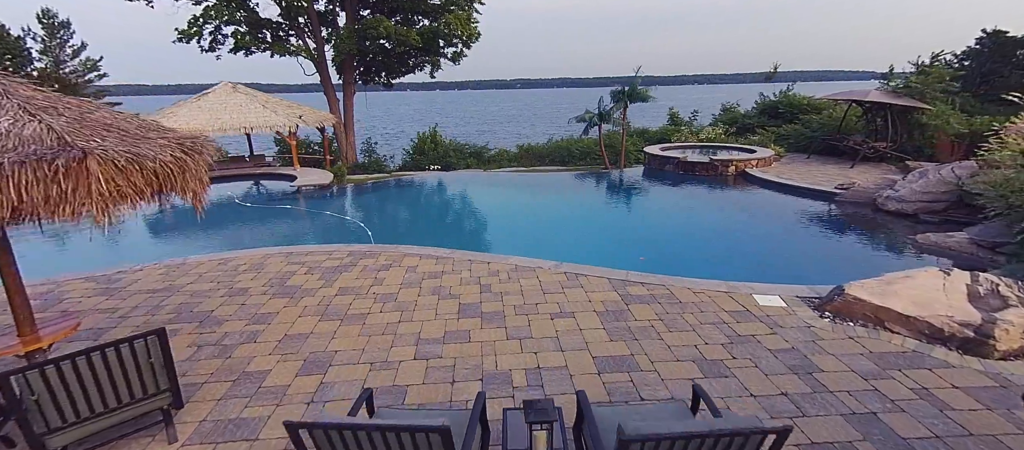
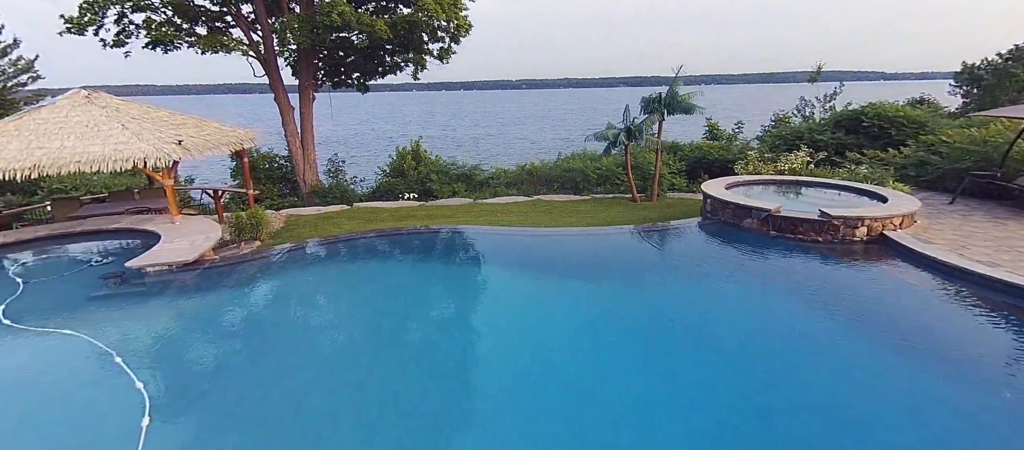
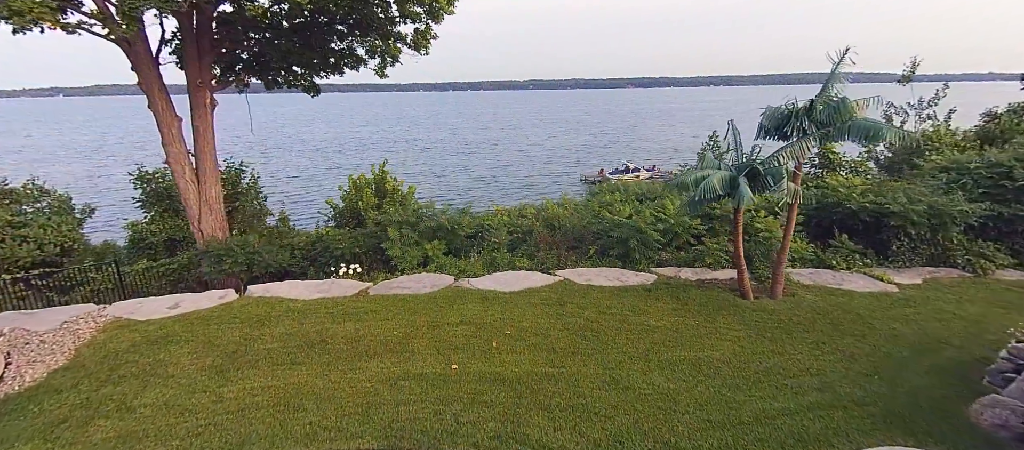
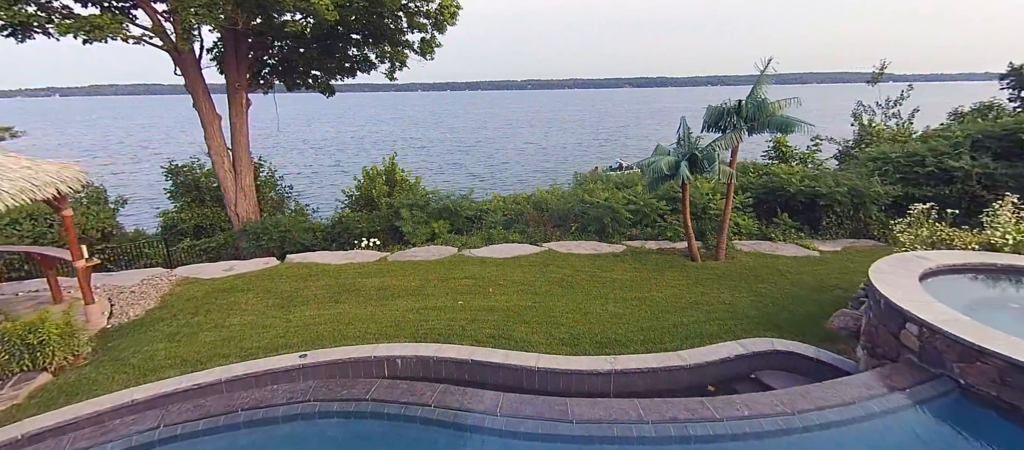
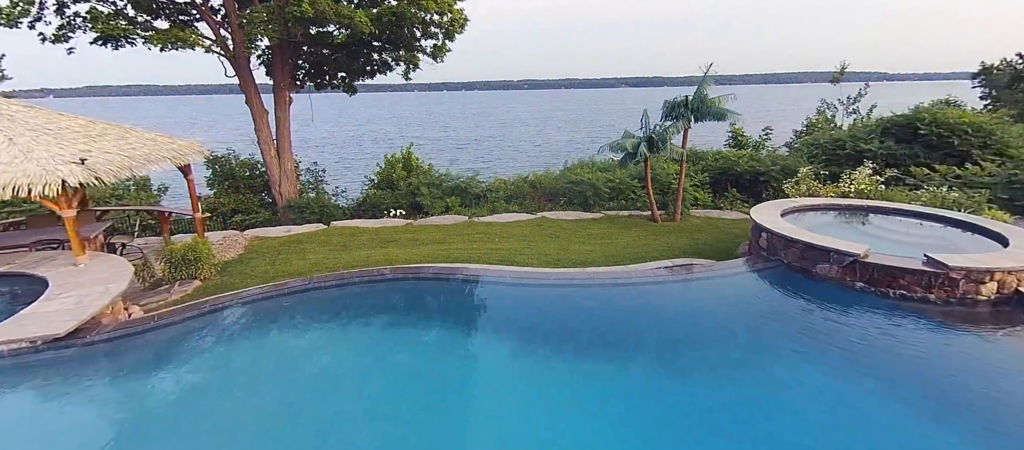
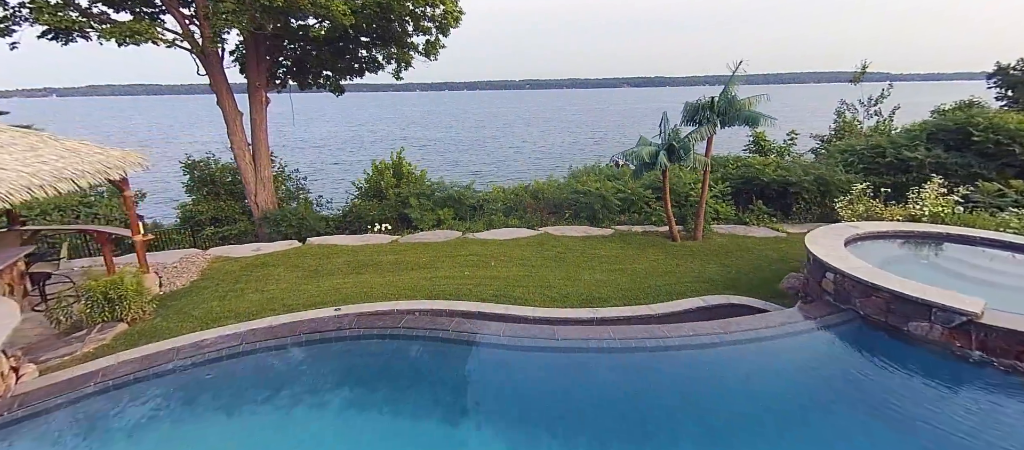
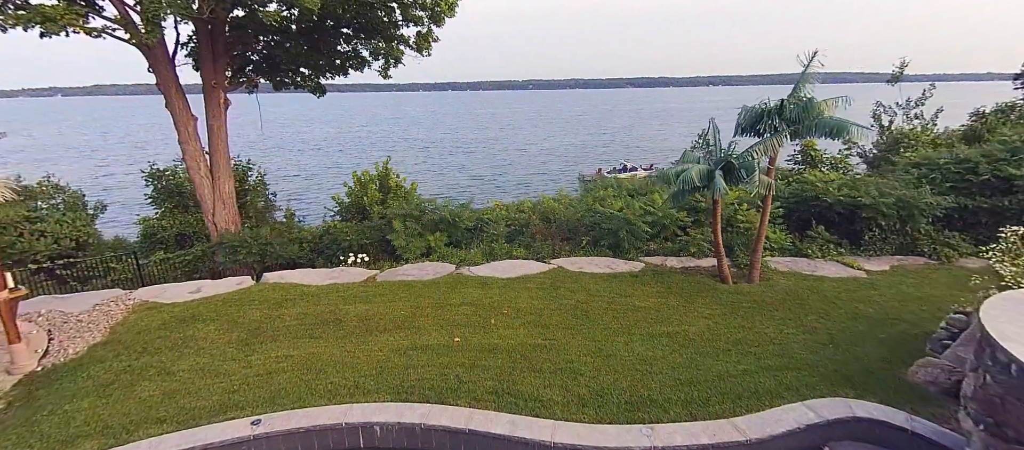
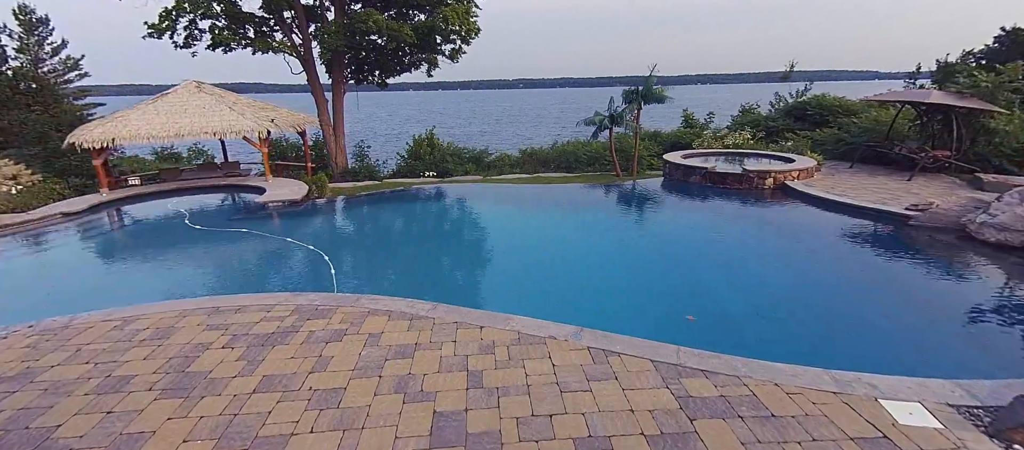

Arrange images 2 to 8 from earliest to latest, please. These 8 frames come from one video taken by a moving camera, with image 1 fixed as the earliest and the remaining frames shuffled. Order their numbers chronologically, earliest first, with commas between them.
8, 2, 5, 6, 4, 7, 3
